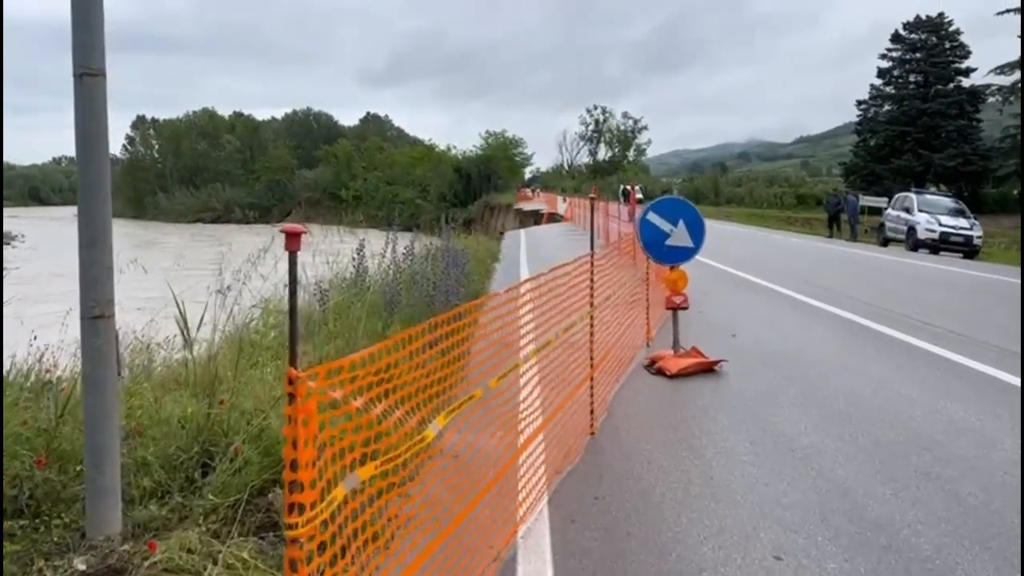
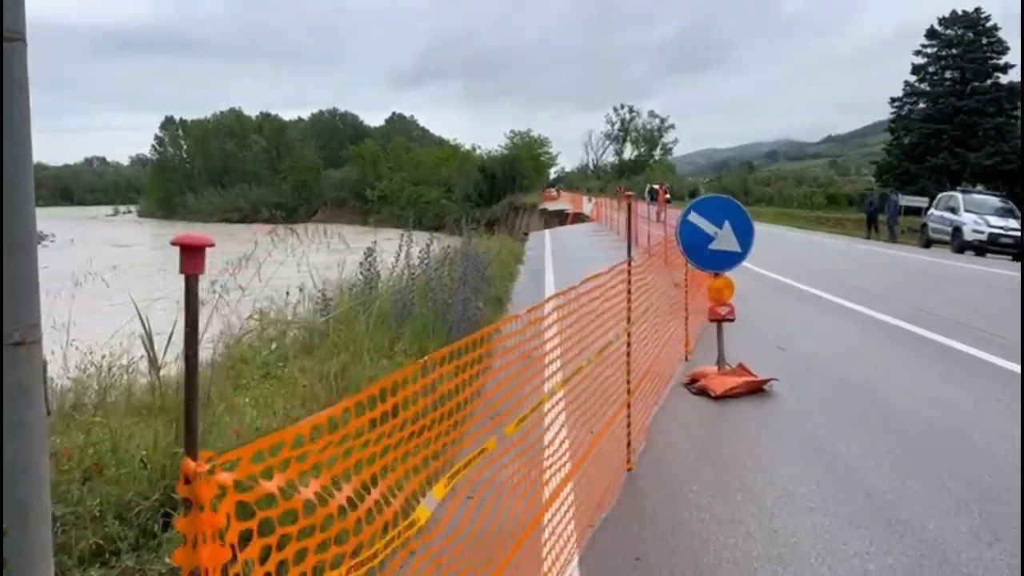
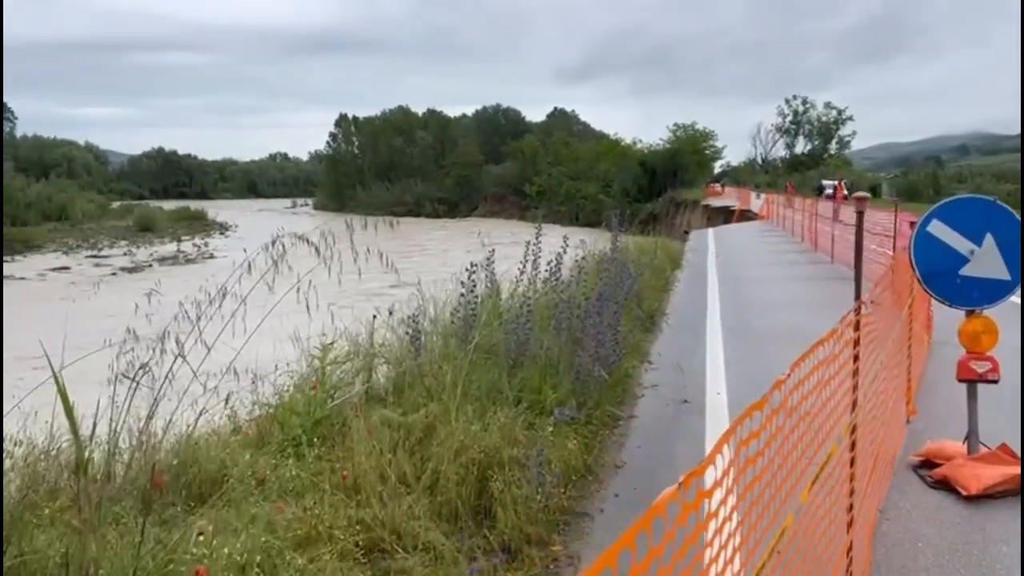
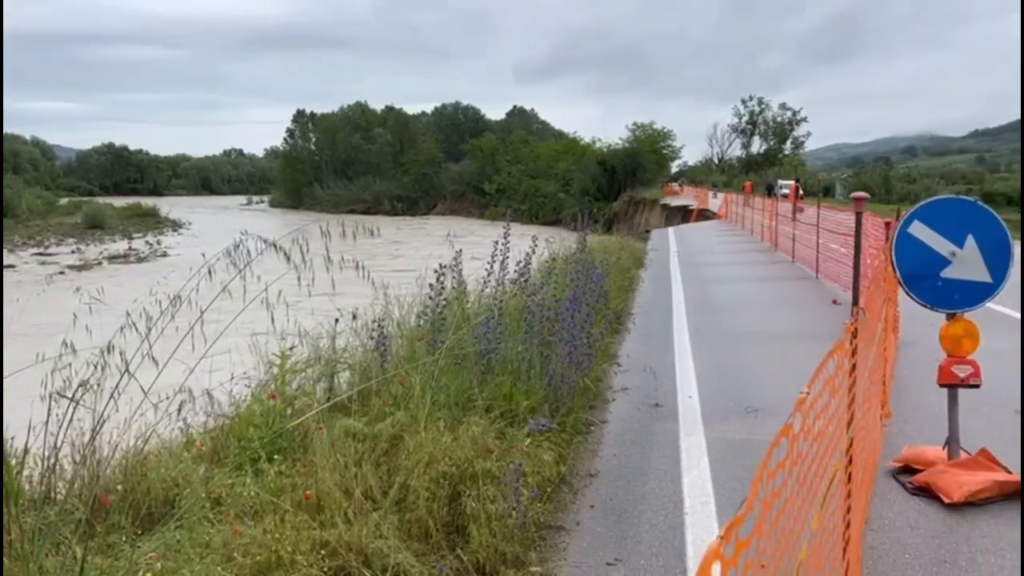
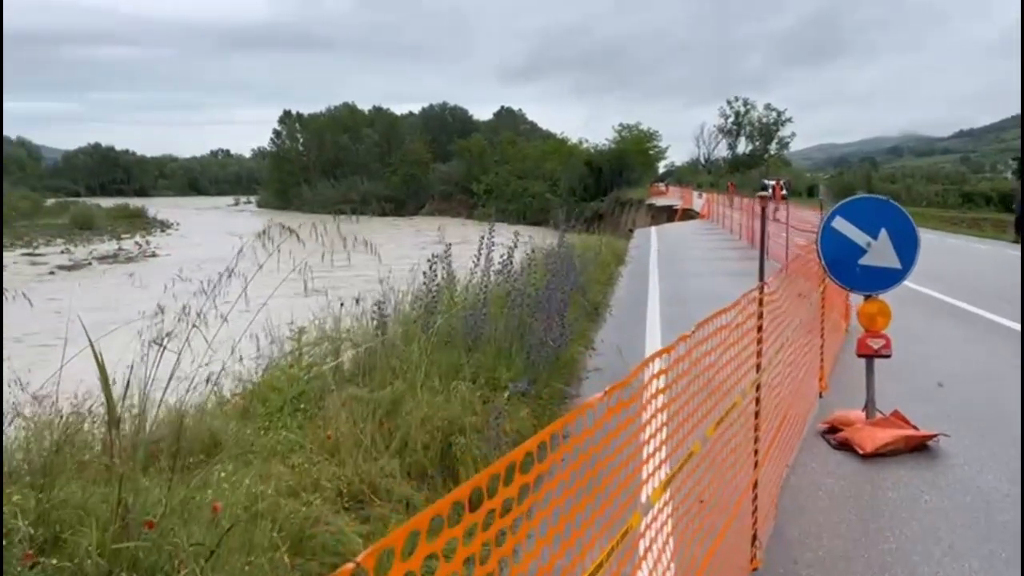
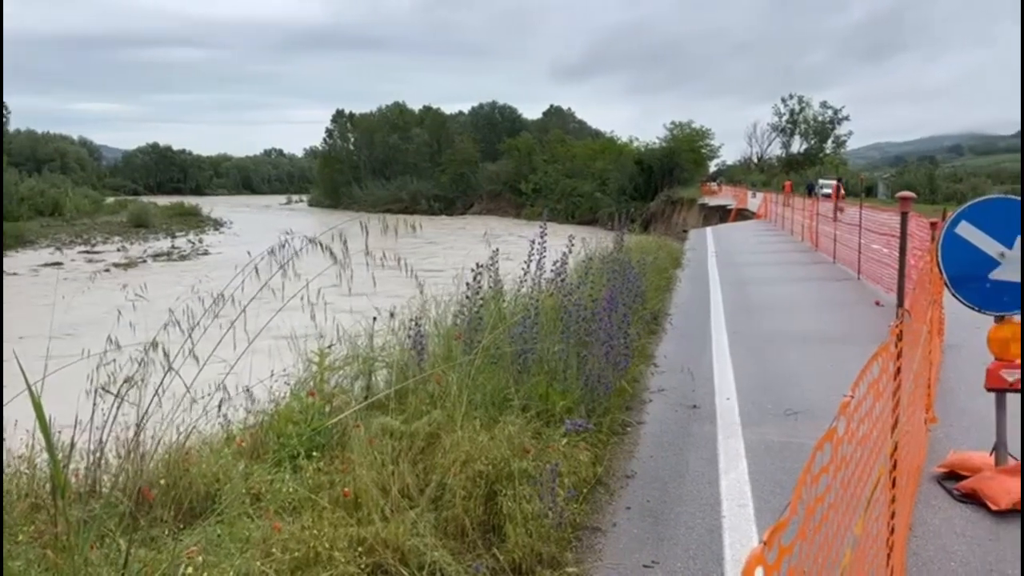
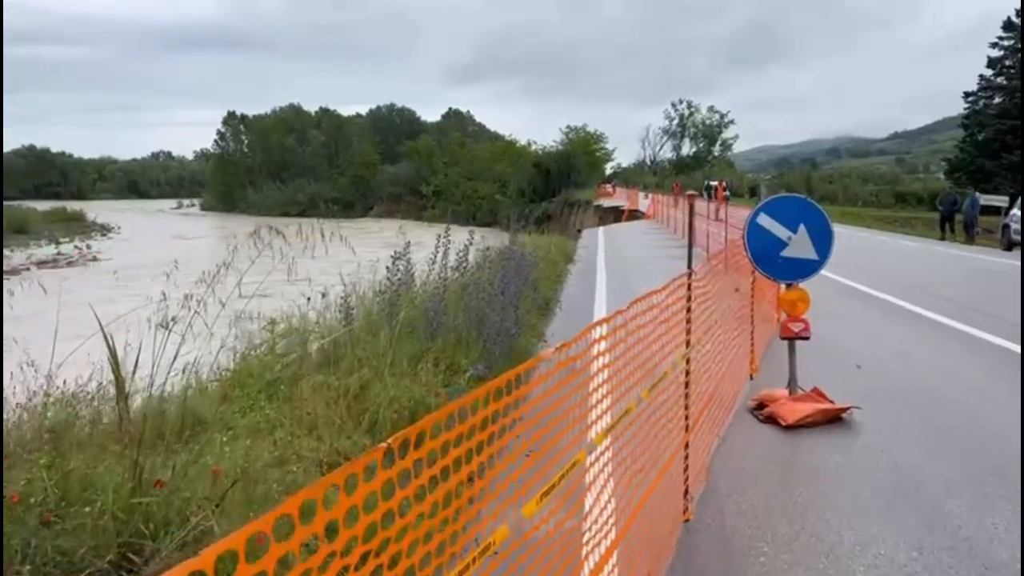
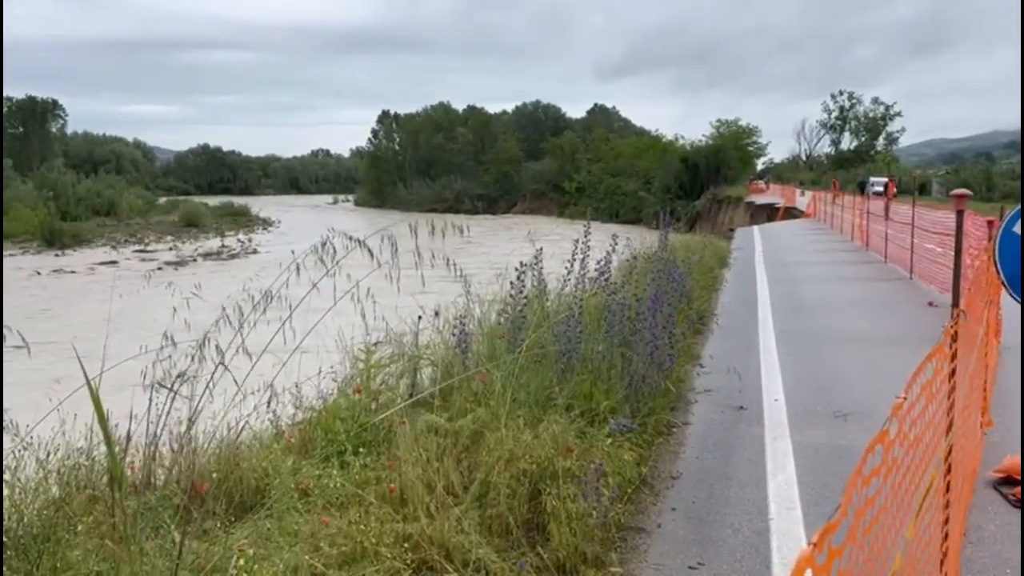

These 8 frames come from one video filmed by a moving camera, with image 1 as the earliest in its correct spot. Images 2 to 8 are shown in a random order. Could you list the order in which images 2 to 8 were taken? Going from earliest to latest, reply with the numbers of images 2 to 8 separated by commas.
2, 7, 5, 3, 8, 6, 4
